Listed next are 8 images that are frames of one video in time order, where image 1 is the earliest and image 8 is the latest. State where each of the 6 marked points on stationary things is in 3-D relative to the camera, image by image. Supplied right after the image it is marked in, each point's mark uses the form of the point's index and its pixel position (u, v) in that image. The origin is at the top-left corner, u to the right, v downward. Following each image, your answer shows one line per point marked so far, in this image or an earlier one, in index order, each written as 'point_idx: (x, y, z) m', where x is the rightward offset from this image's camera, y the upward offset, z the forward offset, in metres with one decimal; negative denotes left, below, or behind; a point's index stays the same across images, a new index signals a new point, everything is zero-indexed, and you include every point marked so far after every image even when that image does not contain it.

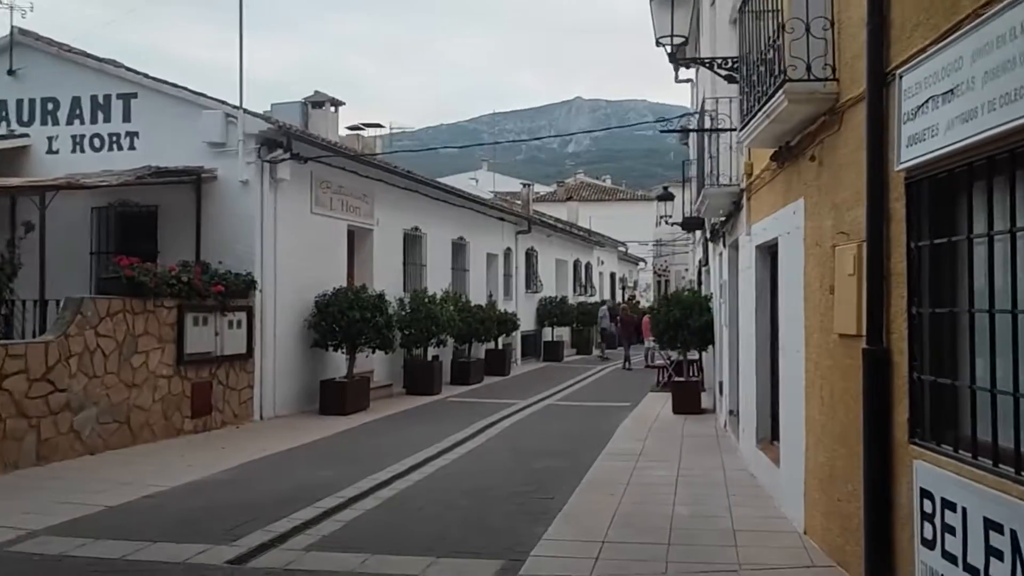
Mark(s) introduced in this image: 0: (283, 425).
0: (-3.3, -2.0, +12.3) m
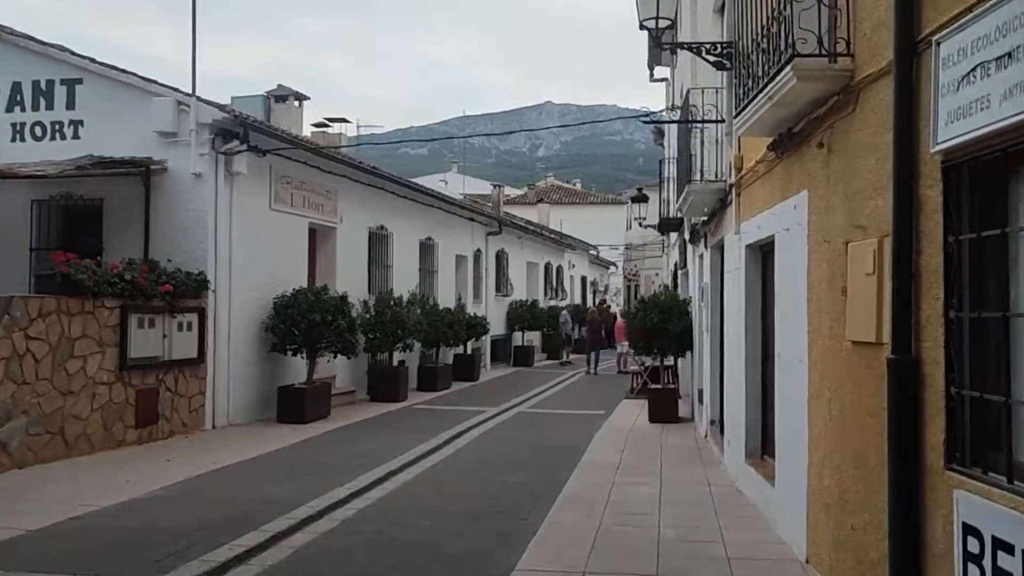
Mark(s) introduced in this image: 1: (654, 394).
0: (-3.7, -2.0, +11.6) m
1: (+2.2, -1.6, +13.1) m
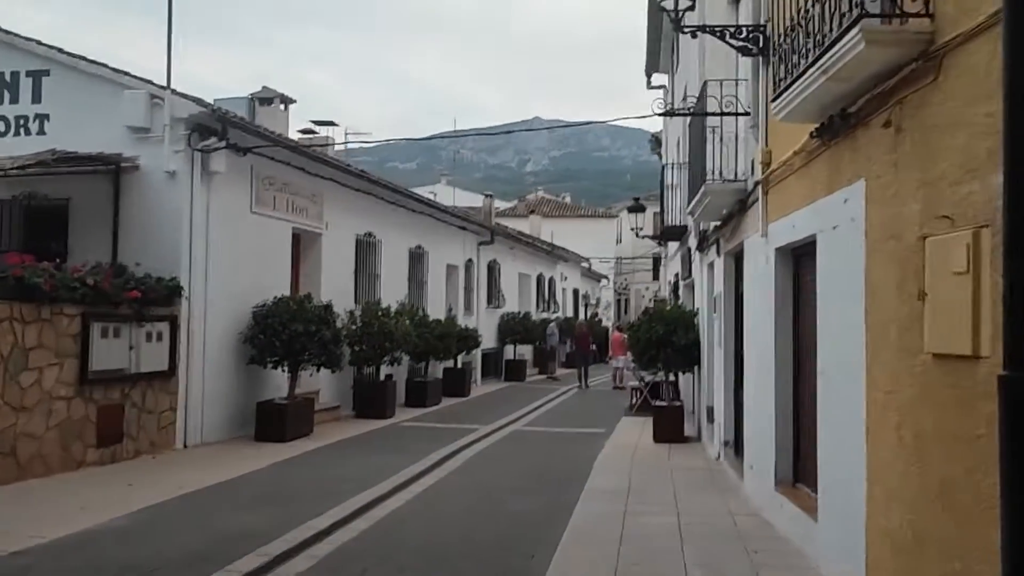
0: (-3.7, -2.1, +10.7) m
1: (+2.1, -1.8, +12.3) m
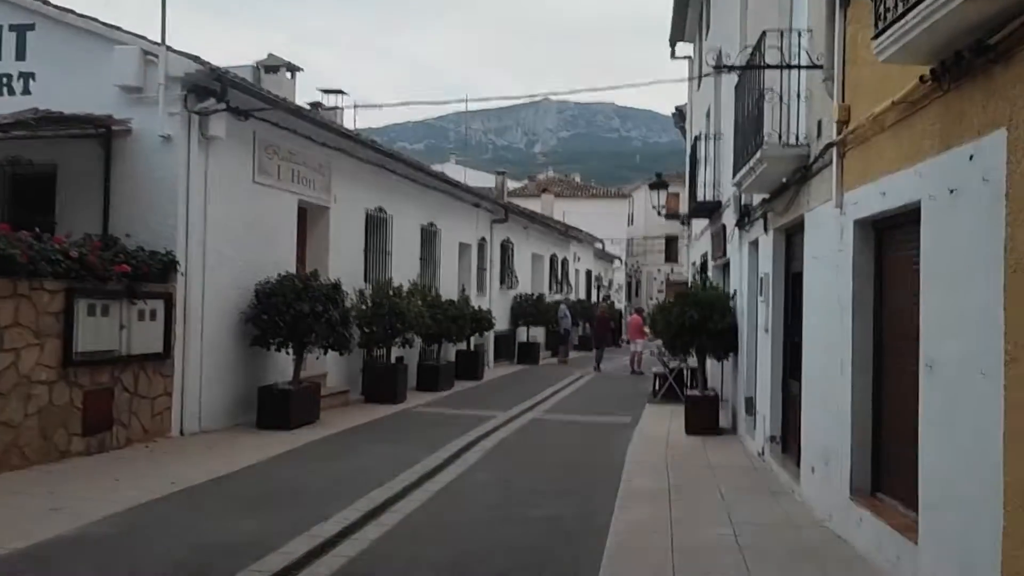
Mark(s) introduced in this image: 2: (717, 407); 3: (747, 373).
0: (-3.5, -1.8, +9.8) m
1: (+2.4, -1.5, +11.4) m
2: (+2.7, -1.6, +11.4) m
3: (+2.9, -1.1, +10.7) m
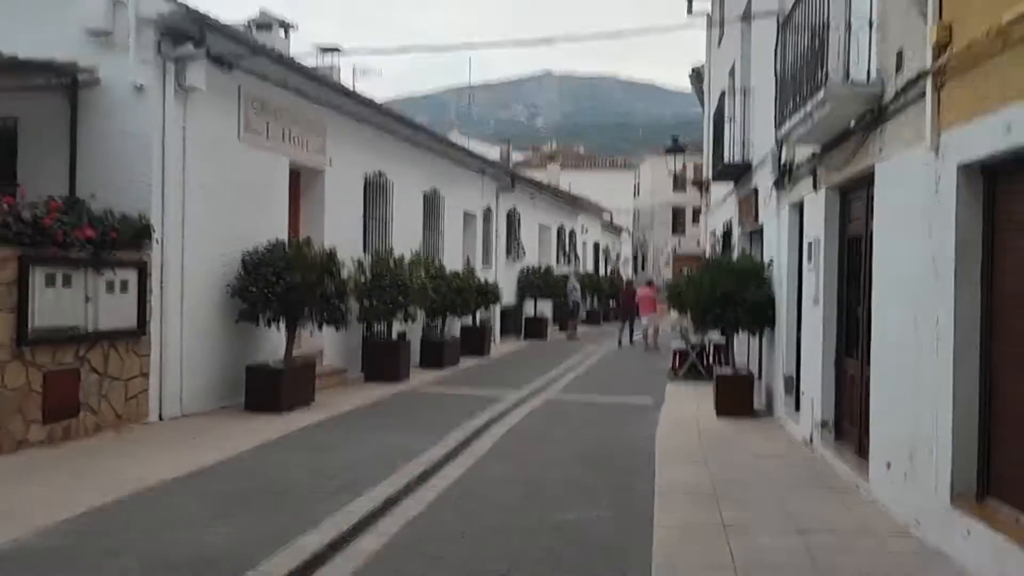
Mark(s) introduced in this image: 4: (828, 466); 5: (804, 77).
0: (-3.3, -1.5, +8.8) m
1: (+2.6, -1.1, +10.4) m
2: (+2.9, -1.2, +10.4) m
3: (+3.1, -0.7, +9.7) m
4: (+2.8, -1.6, +7.5) m
5: (+2.5, +1.8, +7.4) m
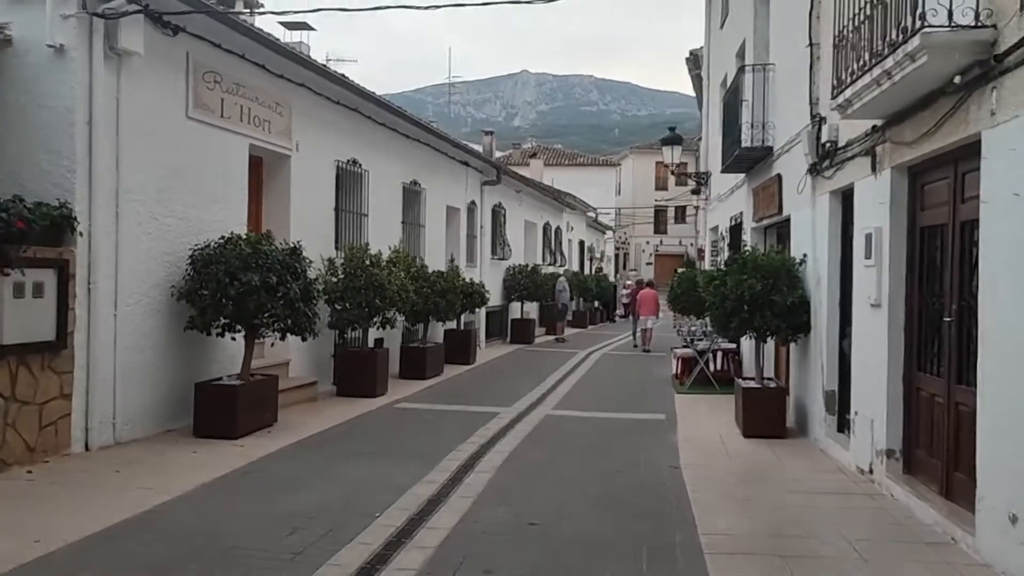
0: (-3.3, -1.5, +7.3) m
1: (+2.5, -1.1, +9.0) m
2: (+2.8, -1.2, +9.0) m
3: (+3.1, -0.7, +8.3) m
4: (+2.8, -1.6, +6.1) m
5: (+2.5, +1.8, +6.0) m
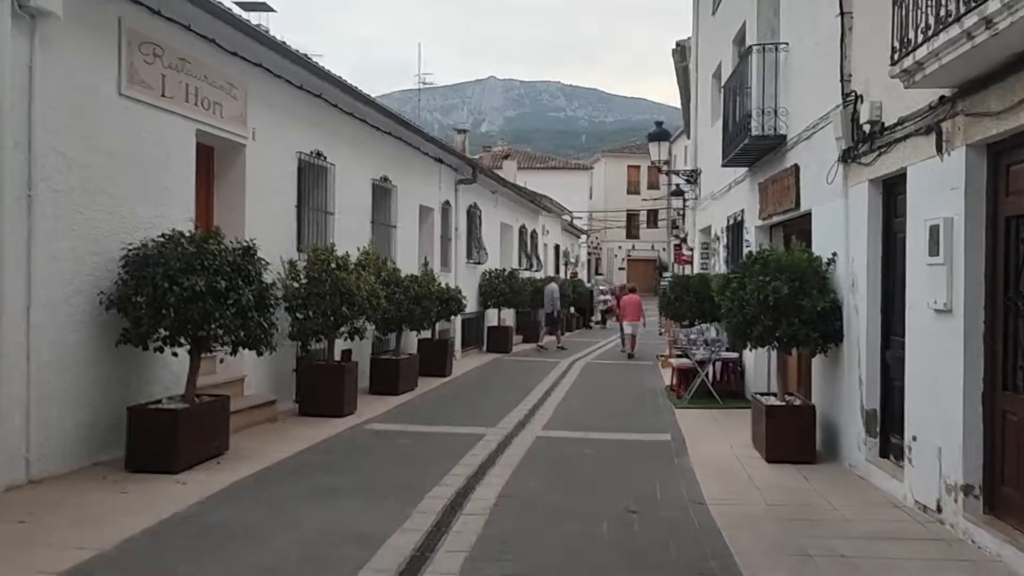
0: (-3.3, -1.5, +6.0) m
1: (+2.4, -1.2, +7.9) m
2: (+2.7, -1.2, +7.9) m
3: (+3.0, -0.7, +7.2) m
4: (+2.8, -1.6, +5.0) m
5: (+2.5, +1.8, +4.9) m
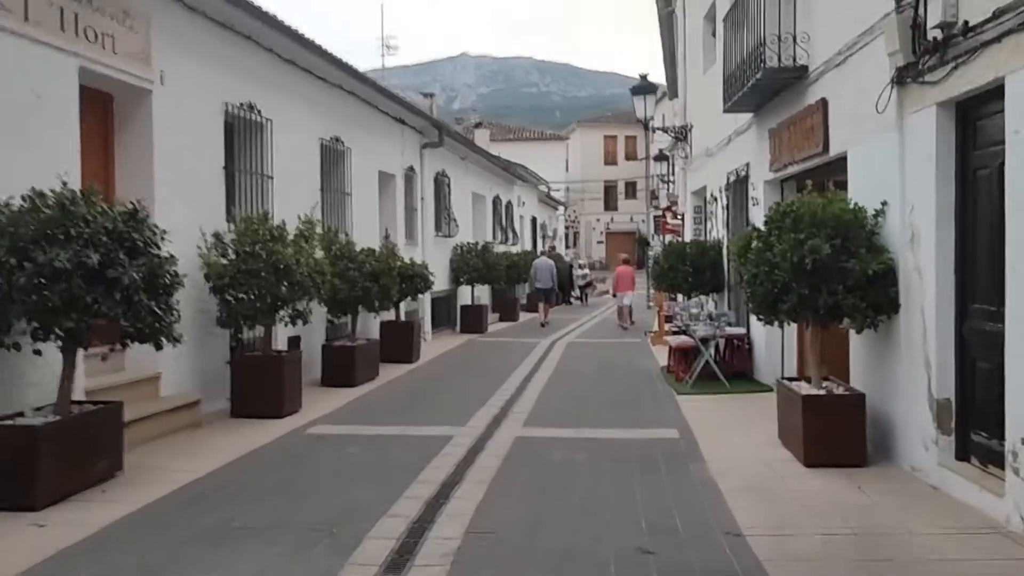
0: (-3.5, -1.4, +4.2) m
1: (+2.2, -0.9, +6.3) m
2: (+2.5, -0.9, +6.3) m
3: (+2.8, -0.4, +5.6) m
4: (+2.7, -1.3, +3.4) m
5: (+2.3, +2.0, +3.2) m
